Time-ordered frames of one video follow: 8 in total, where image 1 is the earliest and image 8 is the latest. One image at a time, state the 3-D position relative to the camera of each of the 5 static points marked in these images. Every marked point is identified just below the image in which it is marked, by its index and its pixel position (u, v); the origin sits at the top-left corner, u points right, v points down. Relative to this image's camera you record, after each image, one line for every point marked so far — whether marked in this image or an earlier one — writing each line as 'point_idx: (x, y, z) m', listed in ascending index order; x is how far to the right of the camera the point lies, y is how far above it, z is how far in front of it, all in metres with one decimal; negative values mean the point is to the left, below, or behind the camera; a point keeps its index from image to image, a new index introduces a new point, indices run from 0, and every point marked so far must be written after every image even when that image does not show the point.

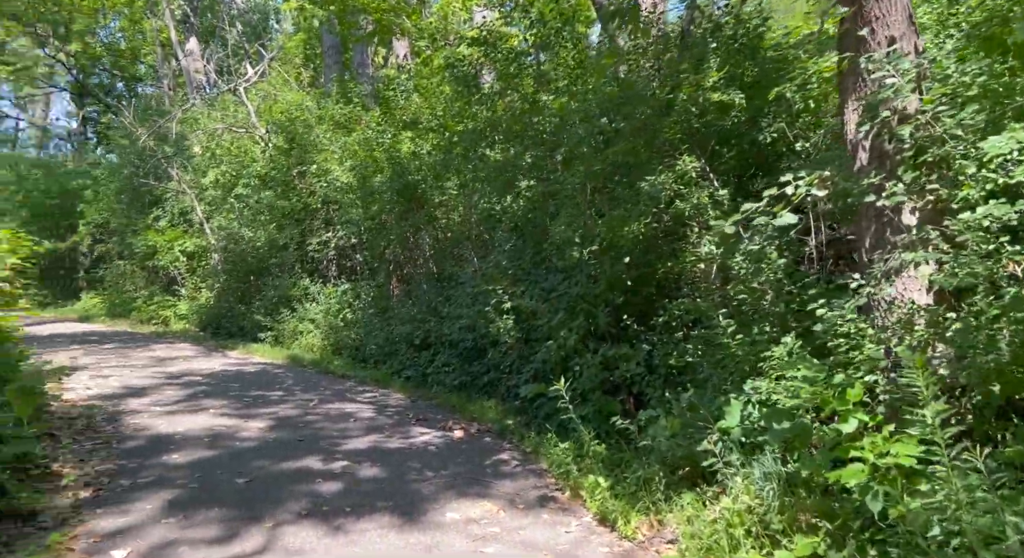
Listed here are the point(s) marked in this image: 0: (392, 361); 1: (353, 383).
0: (-1.7, -1.2, +11.3) m
1: (-2.1, -1.4, +10.5) m
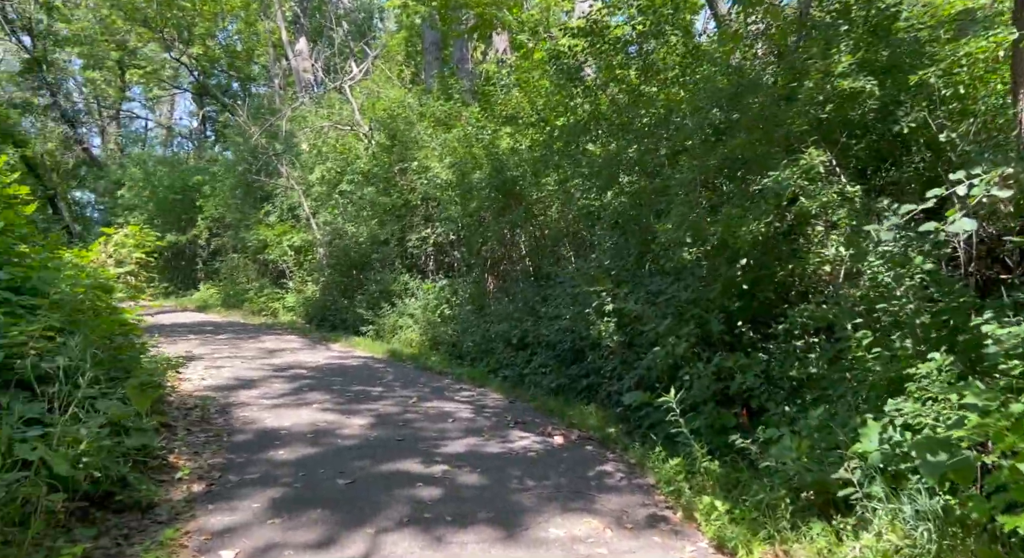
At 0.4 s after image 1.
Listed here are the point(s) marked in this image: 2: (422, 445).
0: (-0.3, -1.2, +11.3) m
1: (-0.8, -1.4, +10.5) m
2: (-0.8, -1.5, +7.1) m
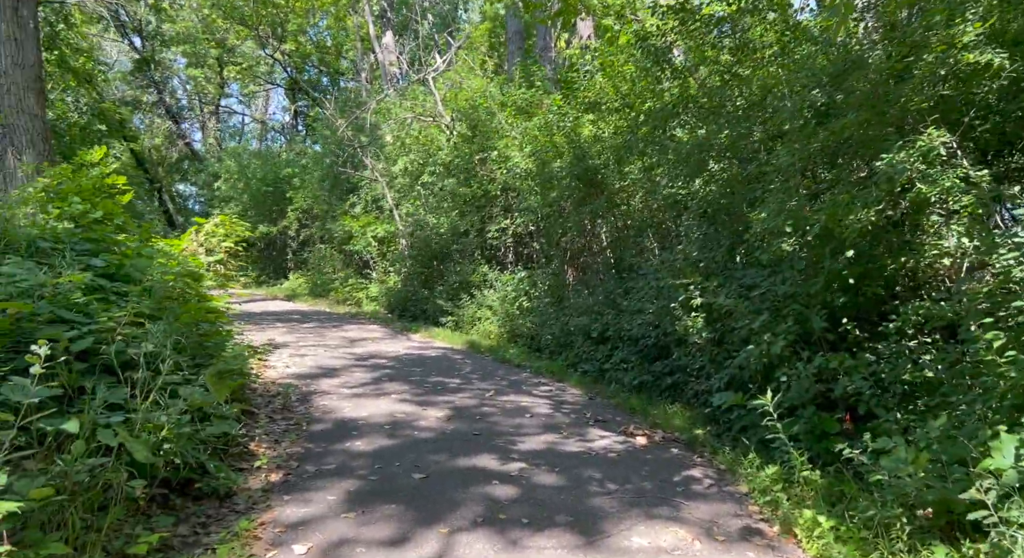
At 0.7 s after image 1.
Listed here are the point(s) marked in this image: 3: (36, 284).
0: (+0.8, -1.0, +11.0) m
1: (+0.2, -1.3, +10.3) m
2: (-0.1, -1.4, +7.0) m
3: (-3.6, 0.0, +6.1) m
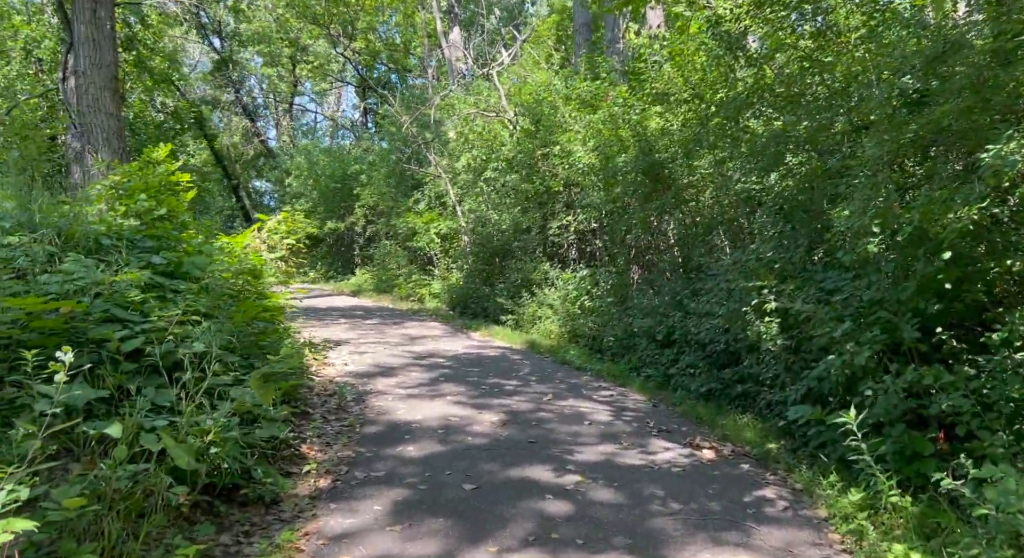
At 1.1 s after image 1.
0: (+1.6, -1.0, +10.6) m
1: (+1.0, -1.3, +9.9) m
2: (+0.4, -1.4, +6.6) m
3: (-3.2, 0.0, +6.0) m
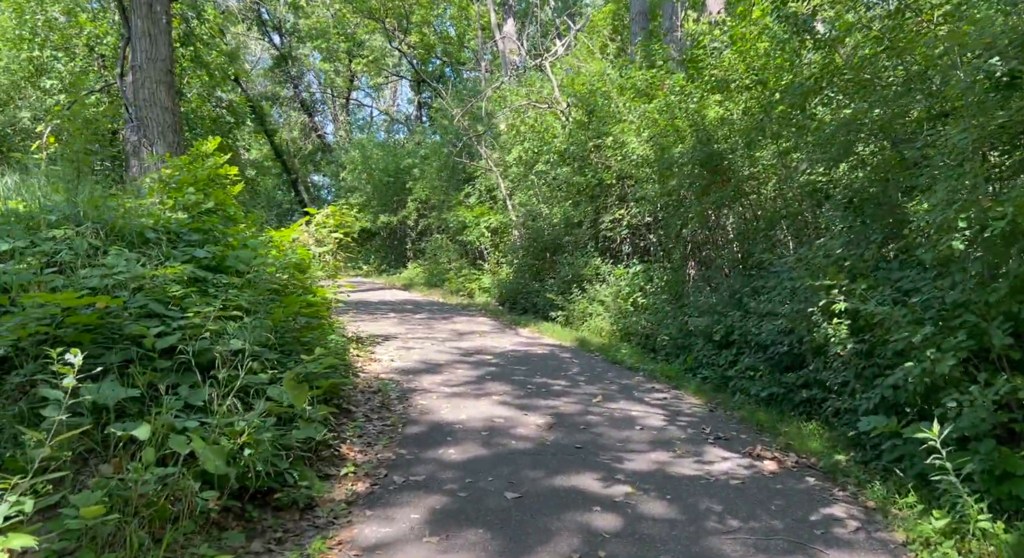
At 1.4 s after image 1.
0: (+2.3, -1.0, +10.1) m
1: (+1.6, -1.2, +9.5) m
2: (+0.7, -1.4, +6.3) m
3: (-2.8, 0.0, +5.9) m
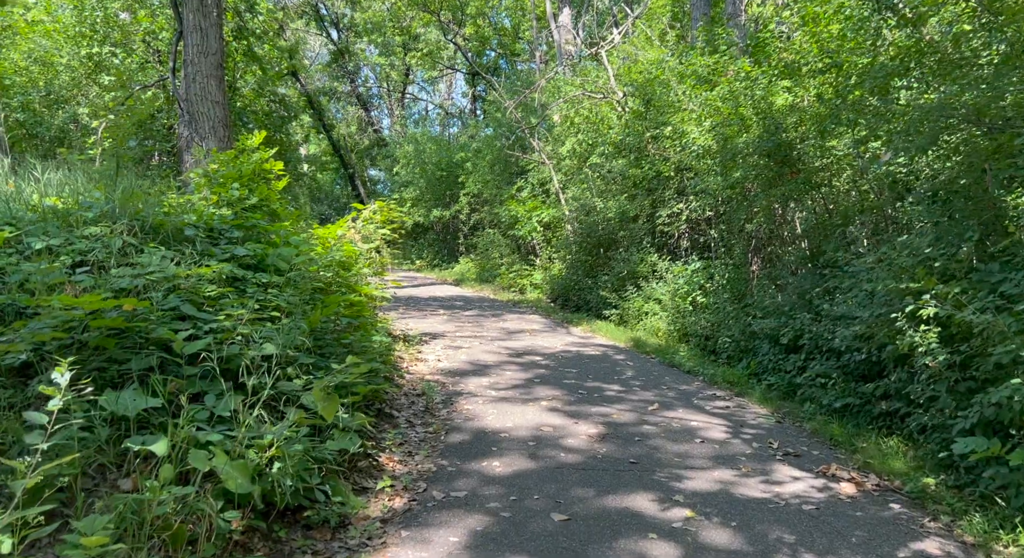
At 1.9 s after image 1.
0: (+2.9, -1.0, +9.5) m
1: (+2.2, -1.2, +8.9) m
2: (+1.1, -1.4, +5.8) m
3: (-2.5, 0.0, +5.6) m
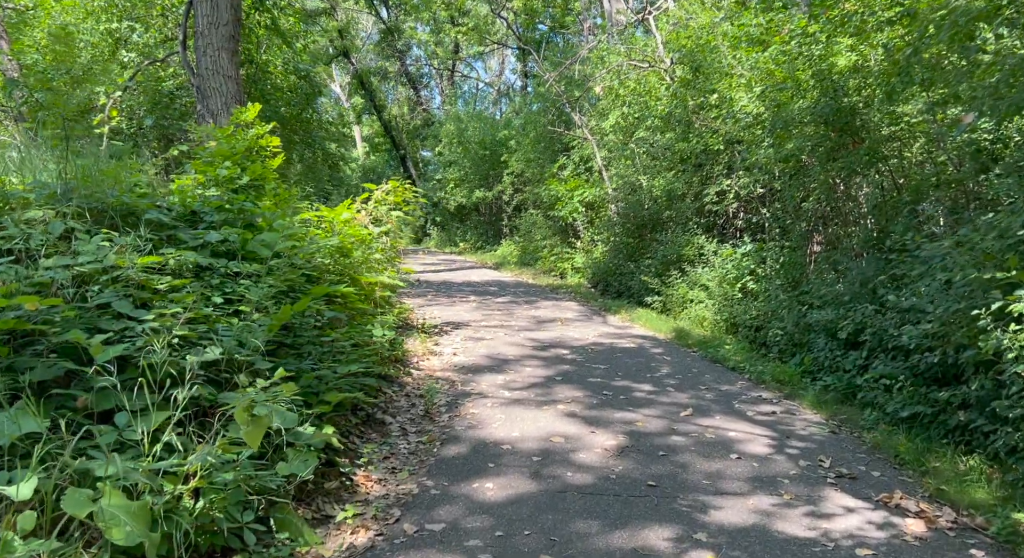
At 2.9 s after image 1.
0: (+3.1, -0.8, +8.4) m
1: (+2.4, -1.1, +7.9) m
2: (+1.1, -1.4, +4.8) m
3: (-2.5, +0.1, +4.9) m
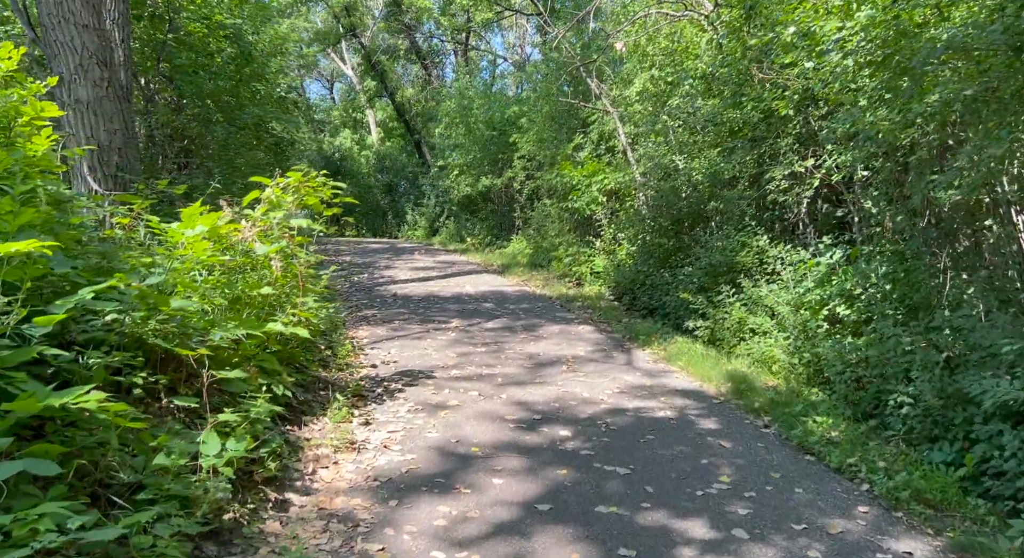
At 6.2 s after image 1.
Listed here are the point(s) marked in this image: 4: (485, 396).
0: (+2.8, -1.1, +4.9) m
1: (+2.1, -1.4, +4.4) m
2: (+0.6, -1.8, +1.4) m
3: (-2.9, -0.4, +1.6) m
4: (-0.2, -1.0, +6.9) m
